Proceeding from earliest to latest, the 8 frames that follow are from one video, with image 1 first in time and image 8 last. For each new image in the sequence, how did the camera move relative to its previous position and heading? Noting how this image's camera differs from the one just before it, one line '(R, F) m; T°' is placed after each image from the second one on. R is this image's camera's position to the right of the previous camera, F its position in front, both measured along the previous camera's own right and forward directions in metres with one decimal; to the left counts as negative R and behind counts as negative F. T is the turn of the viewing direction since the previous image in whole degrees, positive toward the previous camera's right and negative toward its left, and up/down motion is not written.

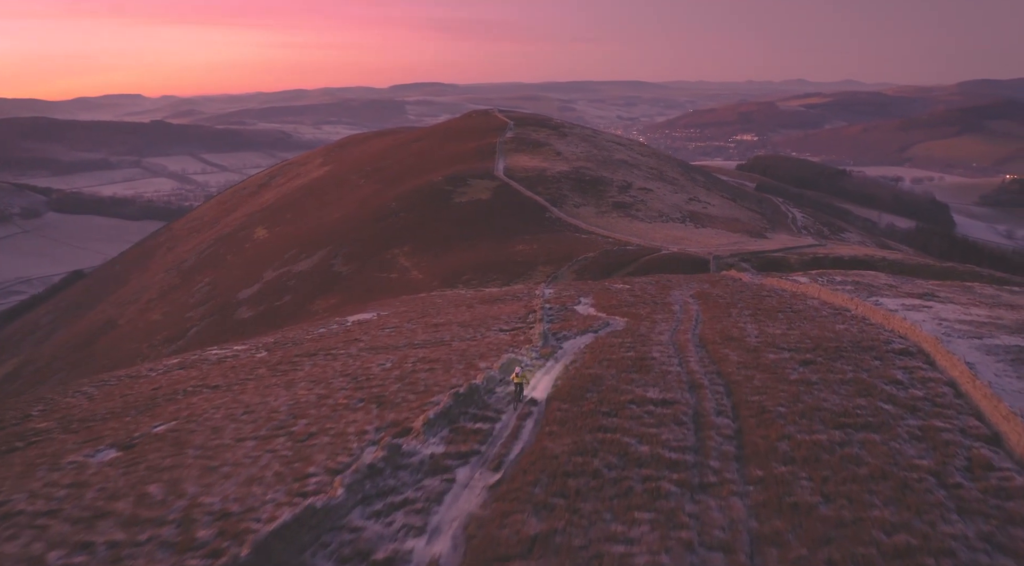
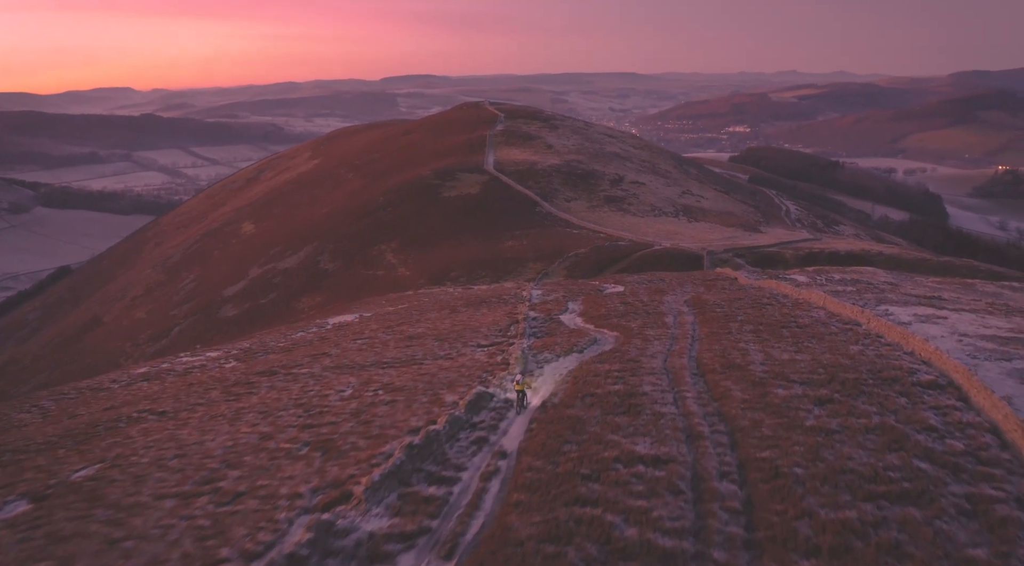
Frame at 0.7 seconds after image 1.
(+0.4, +1.9) m; +1°
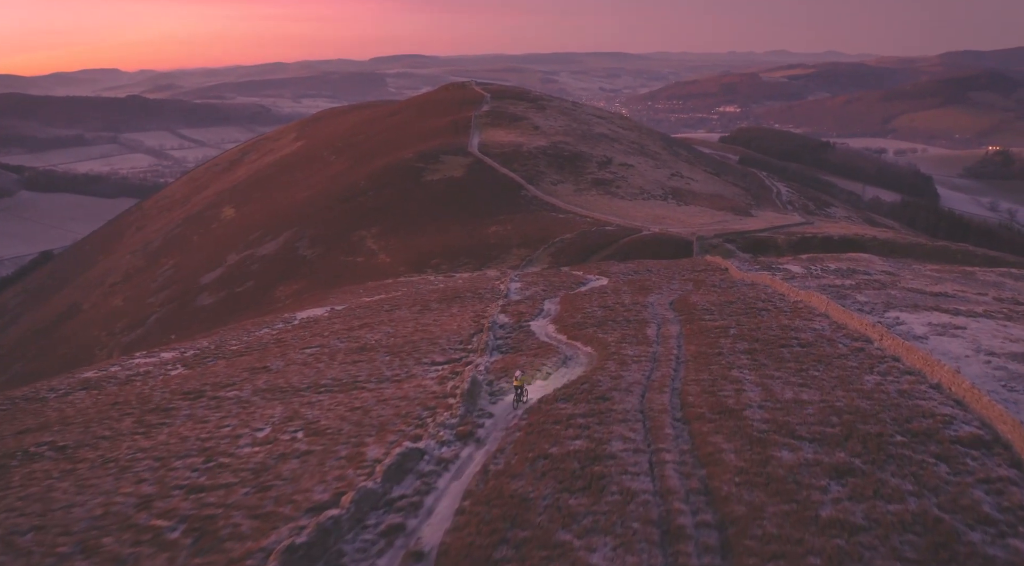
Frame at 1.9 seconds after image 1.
(+0.8, +2.6) m; +1°
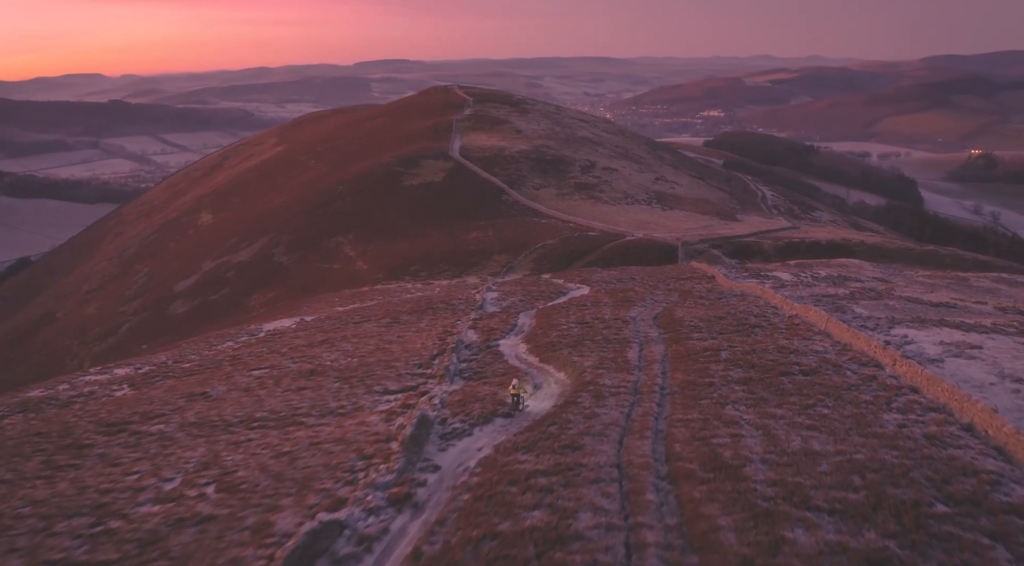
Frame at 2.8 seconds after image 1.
(+0.5, +2.0) m; +1°
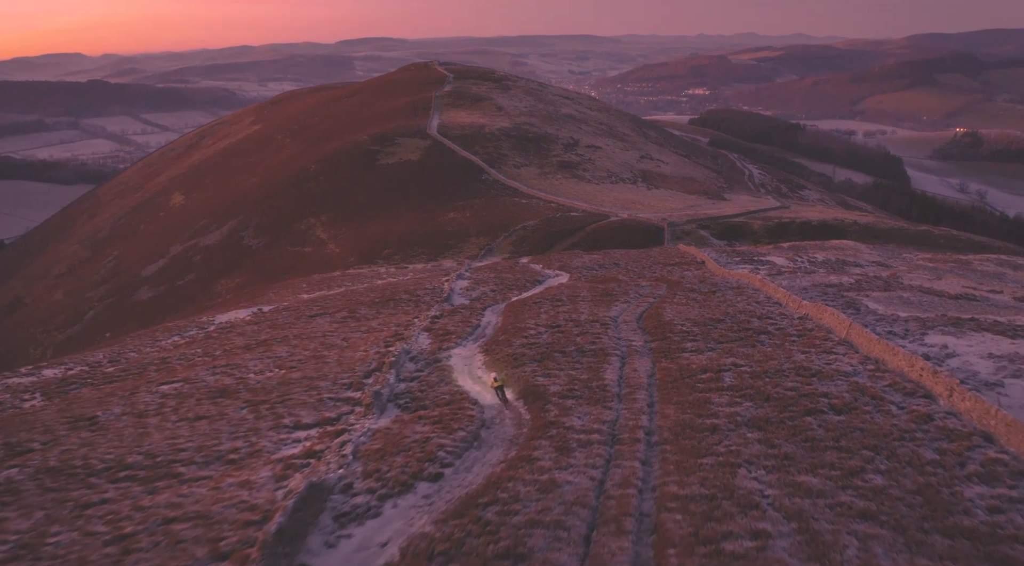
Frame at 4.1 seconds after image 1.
(+0.7, +3.2) m; +1°
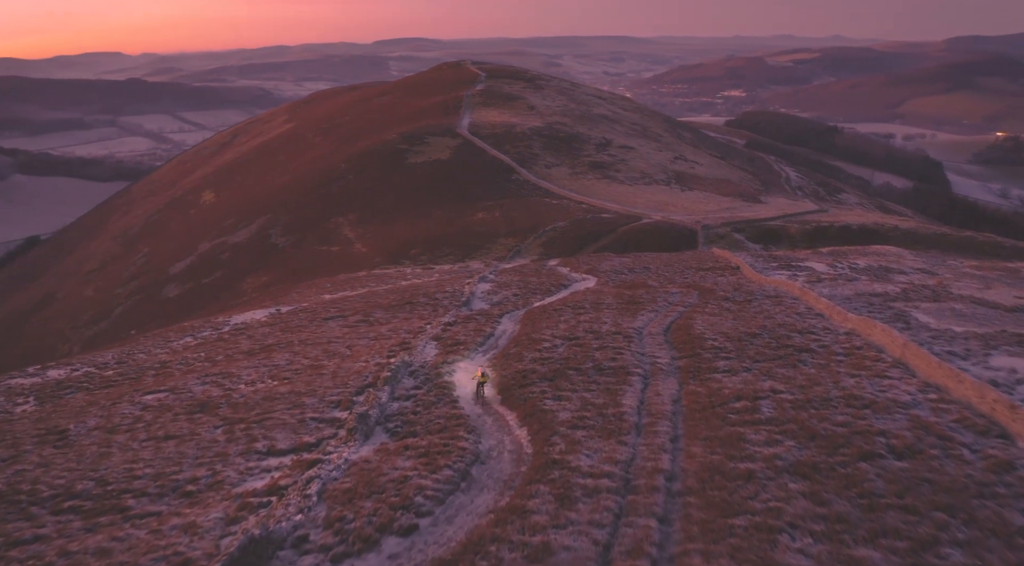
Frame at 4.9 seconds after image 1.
(+0.4, +1.5) m; -3°
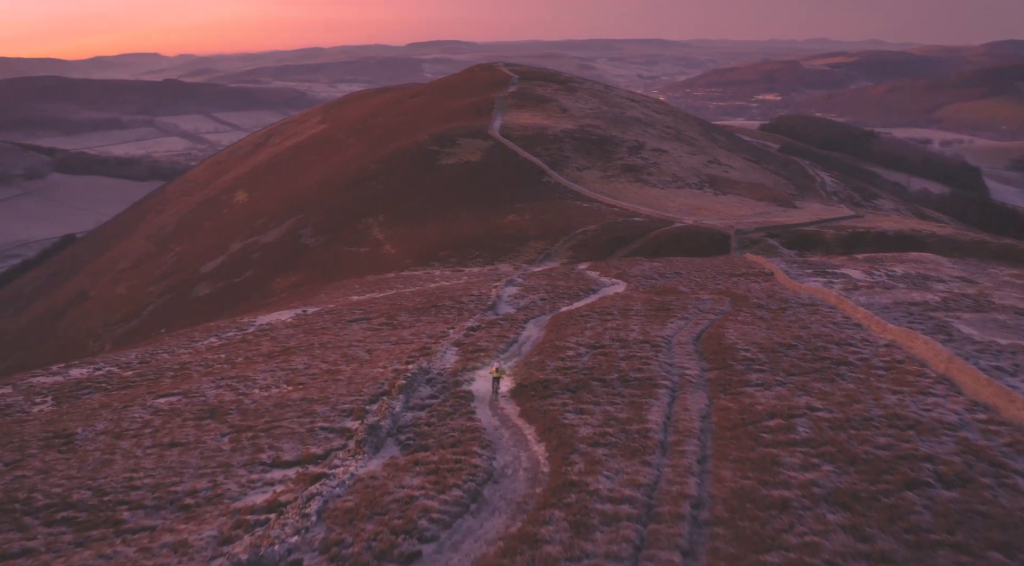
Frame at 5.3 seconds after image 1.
(+0.1, +0.6) m; -2°
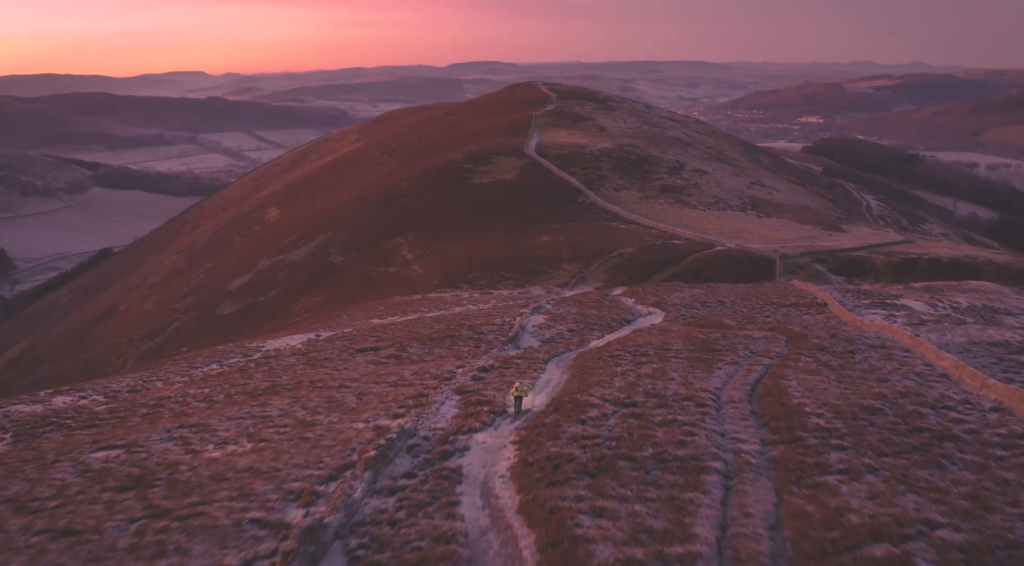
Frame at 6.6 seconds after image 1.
(+0.5, +2.8) m; -3°
